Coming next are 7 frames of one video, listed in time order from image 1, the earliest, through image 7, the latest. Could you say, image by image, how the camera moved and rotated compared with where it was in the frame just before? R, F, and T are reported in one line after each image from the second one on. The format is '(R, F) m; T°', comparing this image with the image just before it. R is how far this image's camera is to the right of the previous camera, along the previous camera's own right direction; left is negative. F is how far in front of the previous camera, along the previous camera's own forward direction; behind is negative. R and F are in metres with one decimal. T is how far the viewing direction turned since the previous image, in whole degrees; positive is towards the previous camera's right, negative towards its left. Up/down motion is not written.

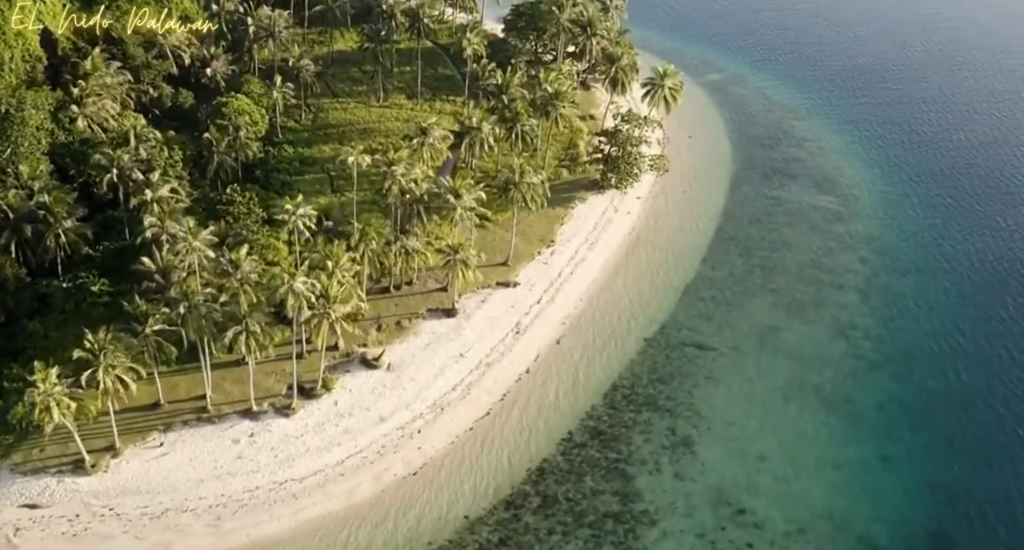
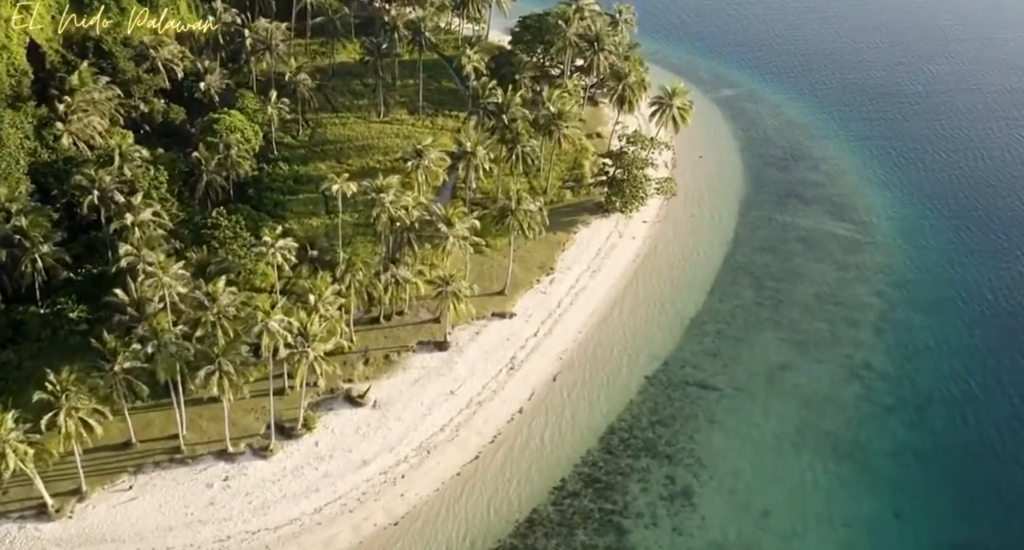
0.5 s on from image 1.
(+1.8, +4.0) m; -1°
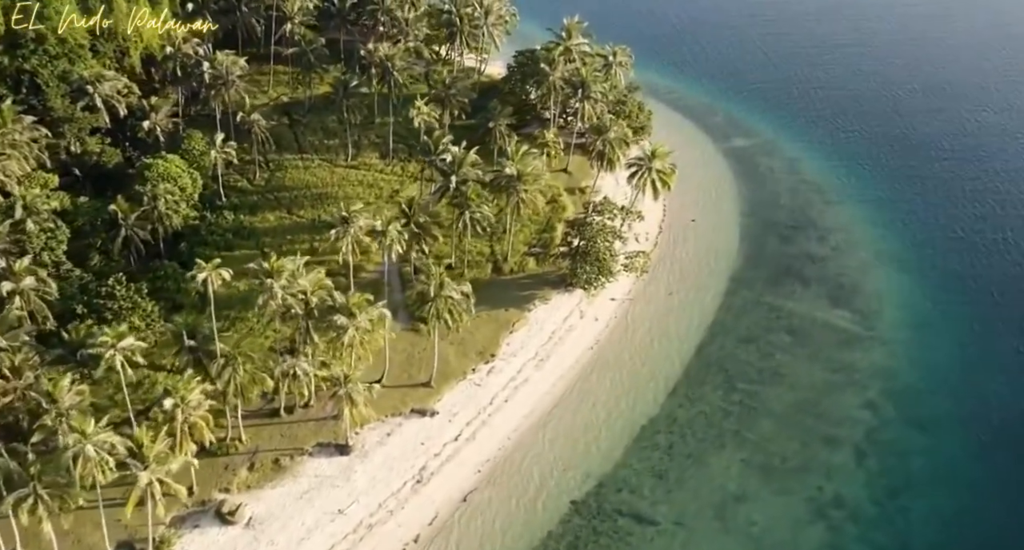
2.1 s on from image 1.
(+10.7, +11.3) m; -4°
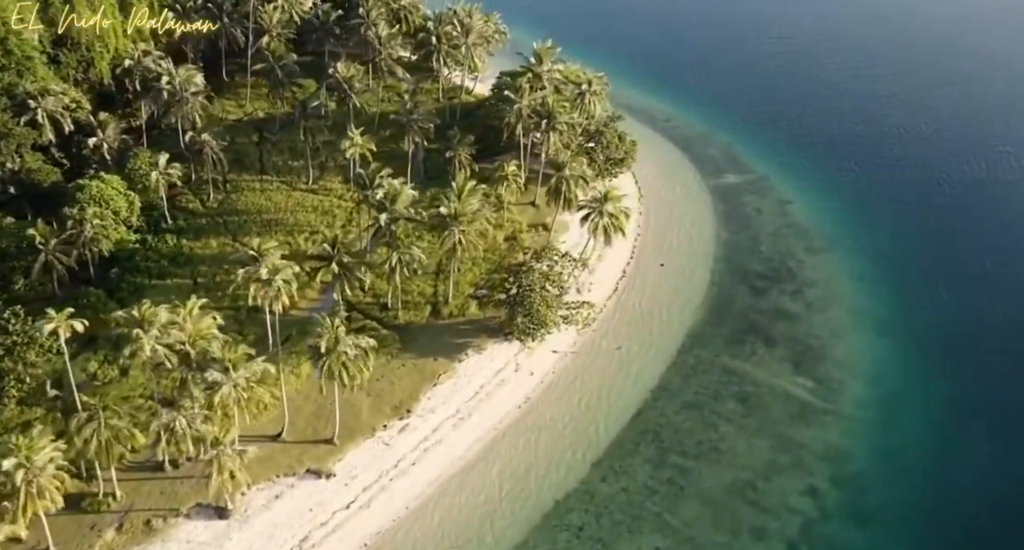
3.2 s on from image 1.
(+10.4, +6.5) m; -4°
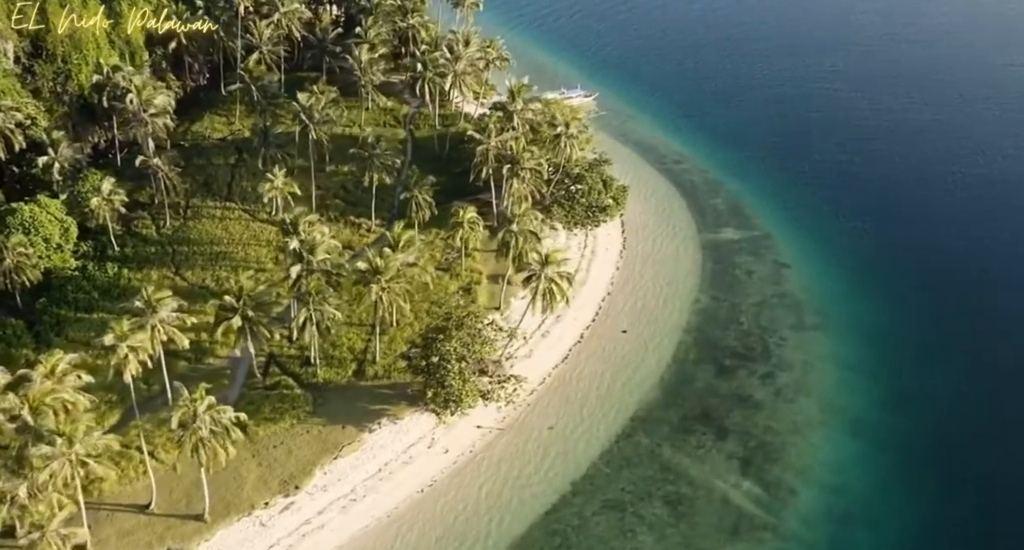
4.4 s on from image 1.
(+12.3, +8.2) m; -5°
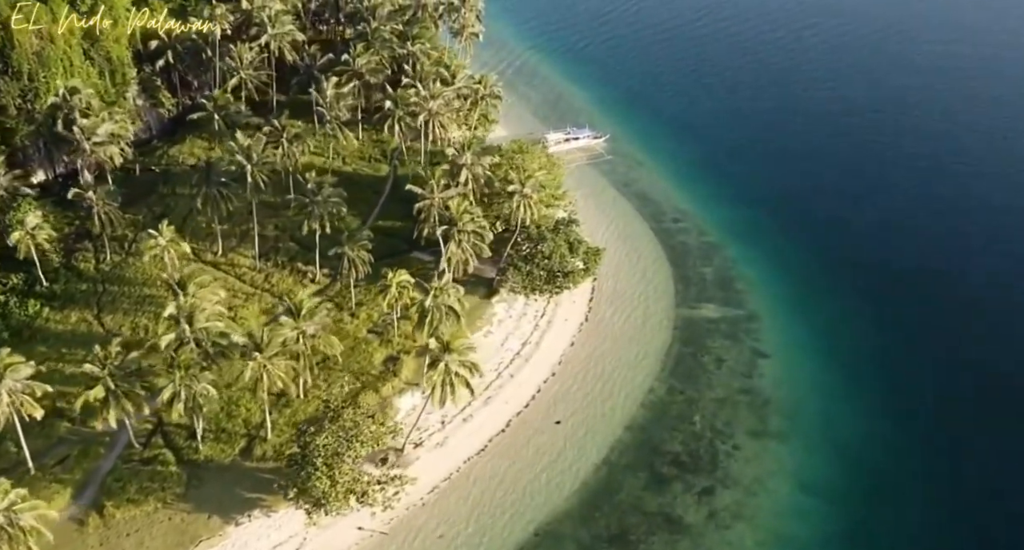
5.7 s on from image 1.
(+13.2, +9.4) m; -6°
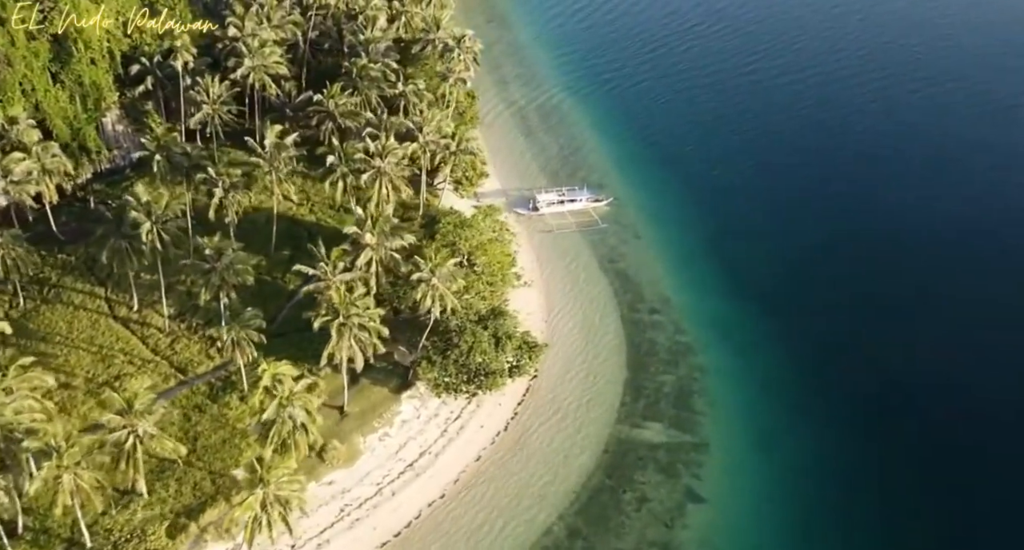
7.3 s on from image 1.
(+15.9, +12.1) m; -8°
